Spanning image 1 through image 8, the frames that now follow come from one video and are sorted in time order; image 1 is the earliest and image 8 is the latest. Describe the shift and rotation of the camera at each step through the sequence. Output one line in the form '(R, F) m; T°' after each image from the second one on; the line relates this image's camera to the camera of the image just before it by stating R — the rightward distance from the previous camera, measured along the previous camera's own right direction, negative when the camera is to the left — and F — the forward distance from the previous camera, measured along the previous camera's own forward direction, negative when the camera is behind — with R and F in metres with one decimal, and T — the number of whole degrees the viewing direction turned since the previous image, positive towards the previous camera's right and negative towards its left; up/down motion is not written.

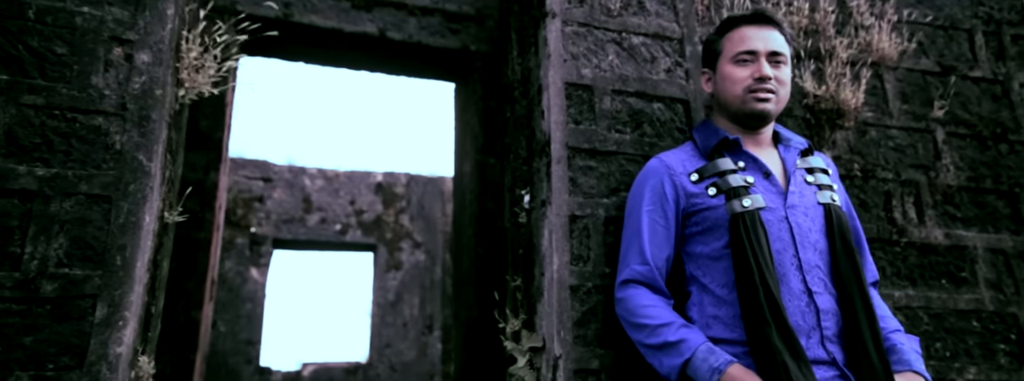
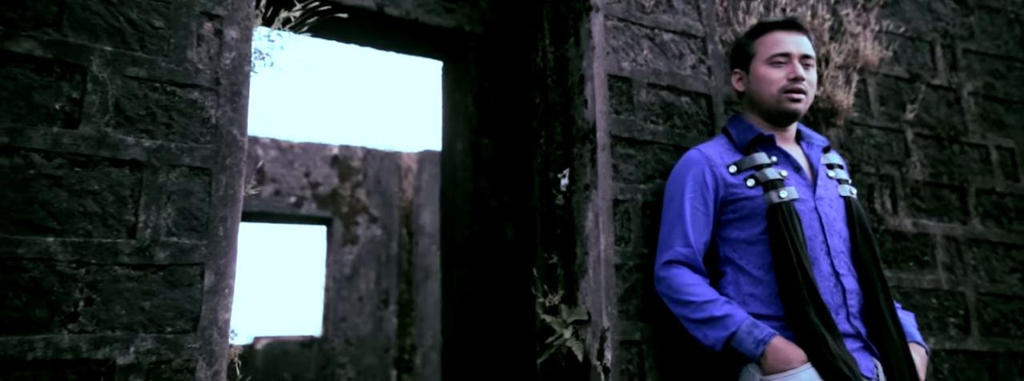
(-0.3, -0.1) m; +6°
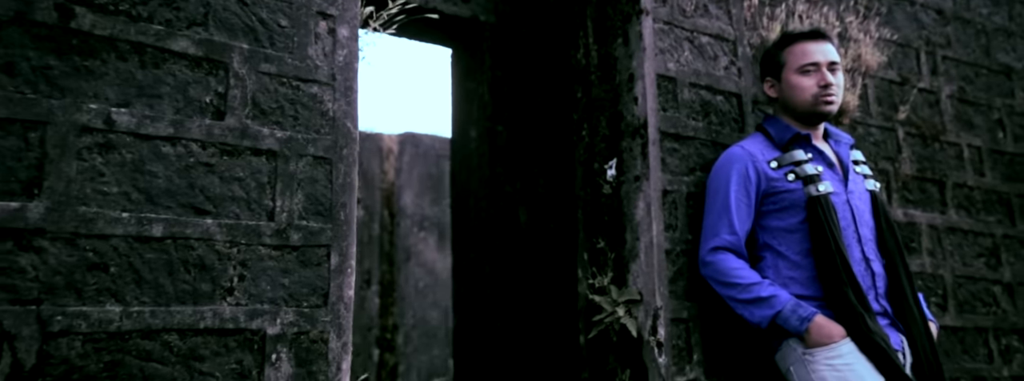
(-0.3, -0.2) m; +4°
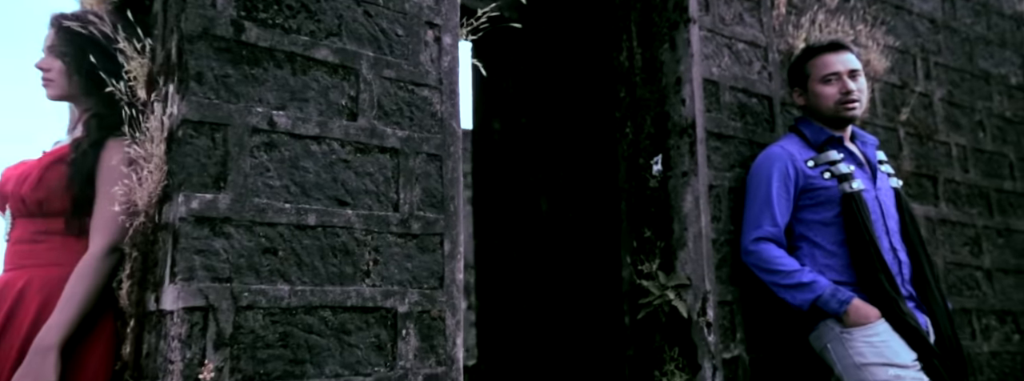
(-0.3, -0.2) m; +2°
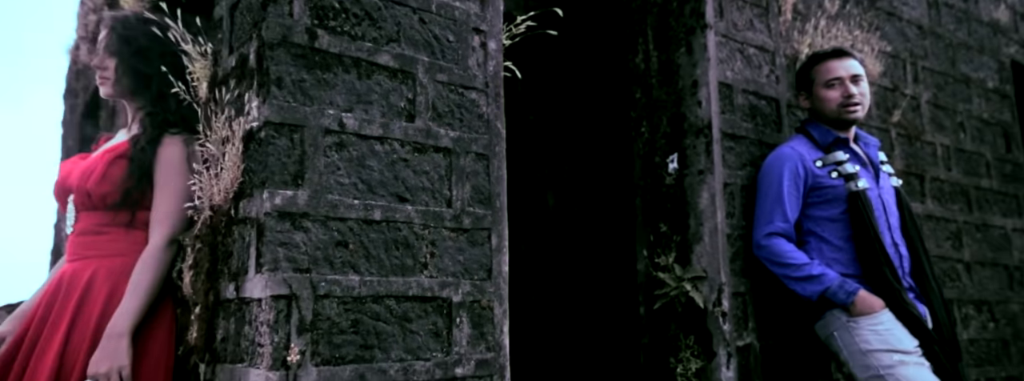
(-0.2, -0.1) m; +2°
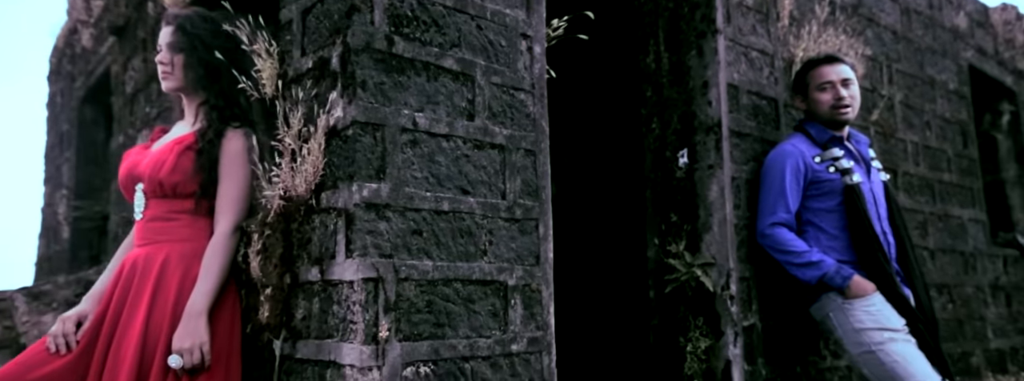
(-0.2, -0.2) m; +3°
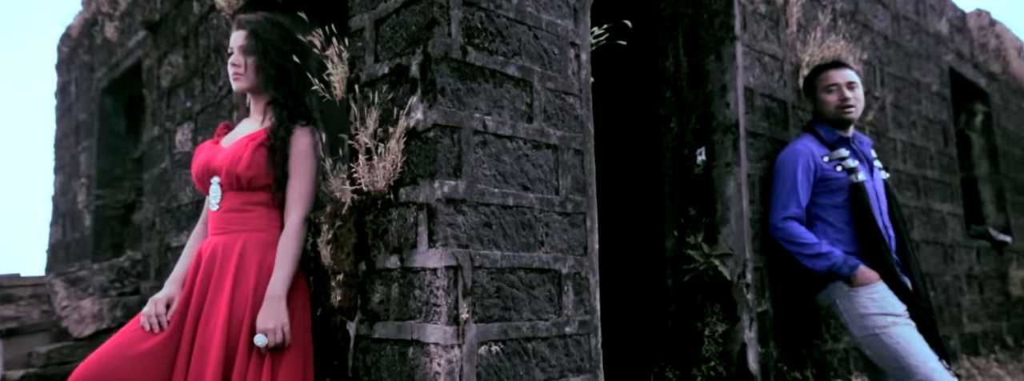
(-0.2, -0.2) m; +2°
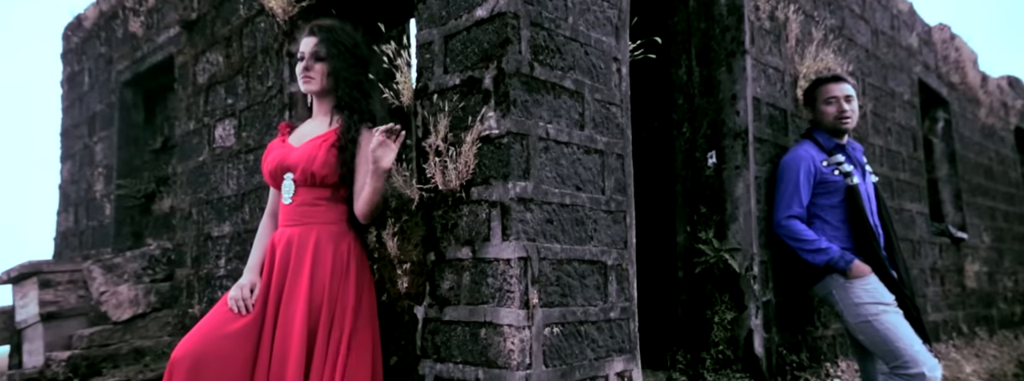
(-0.3, -0.2) m; +3°
